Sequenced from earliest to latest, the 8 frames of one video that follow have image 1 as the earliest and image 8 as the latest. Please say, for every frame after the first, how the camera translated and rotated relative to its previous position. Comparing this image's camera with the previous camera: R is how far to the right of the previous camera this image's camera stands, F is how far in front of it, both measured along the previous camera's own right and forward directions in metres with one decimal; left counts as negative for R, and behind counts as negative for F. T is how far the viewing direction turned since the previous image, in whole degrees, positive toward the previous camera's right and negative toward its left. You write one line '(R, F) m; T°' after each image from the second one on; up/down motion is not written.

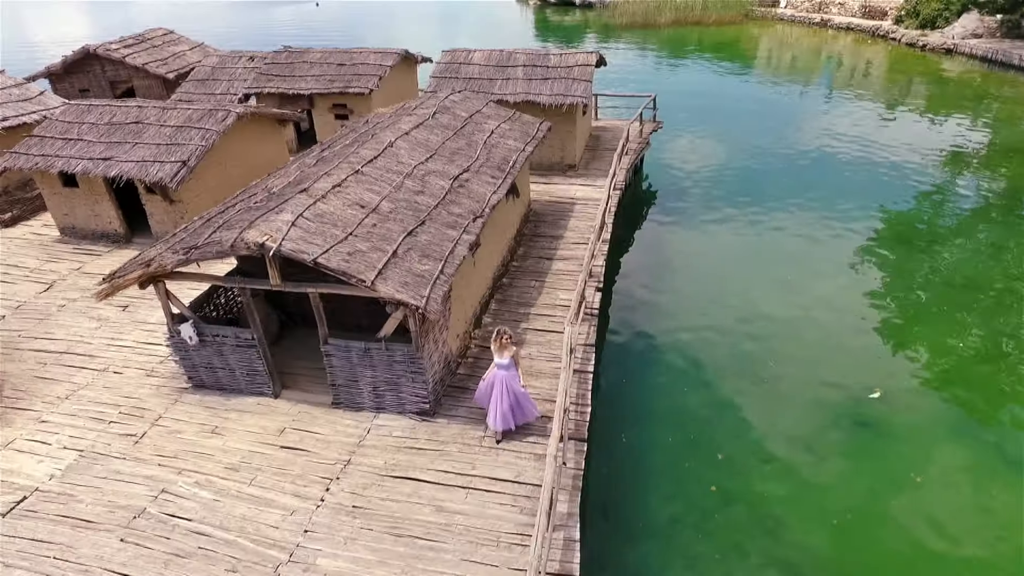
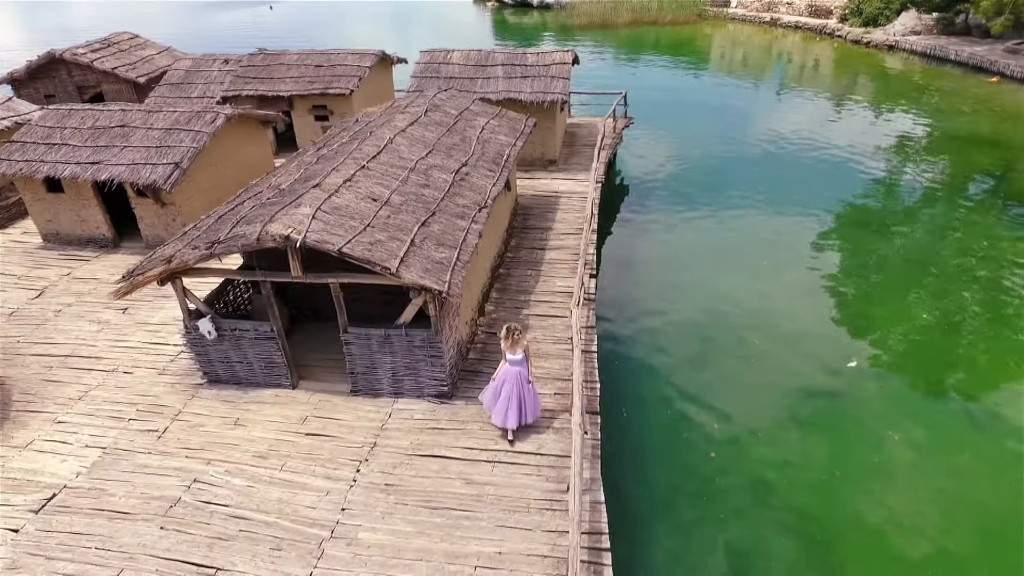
(-0.8, -0.5) m; +4°
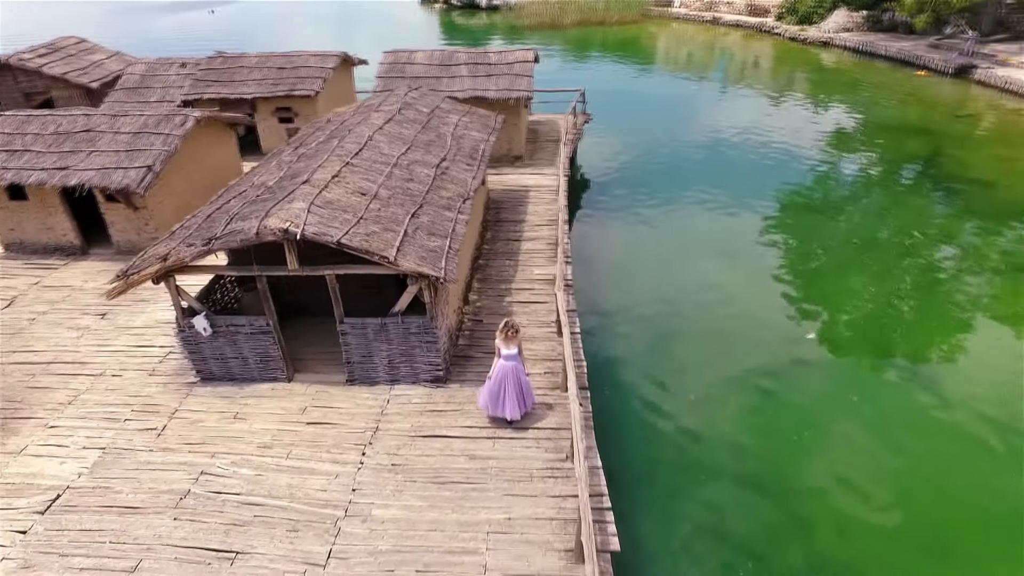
(-0.6, -0.4) m; +4°
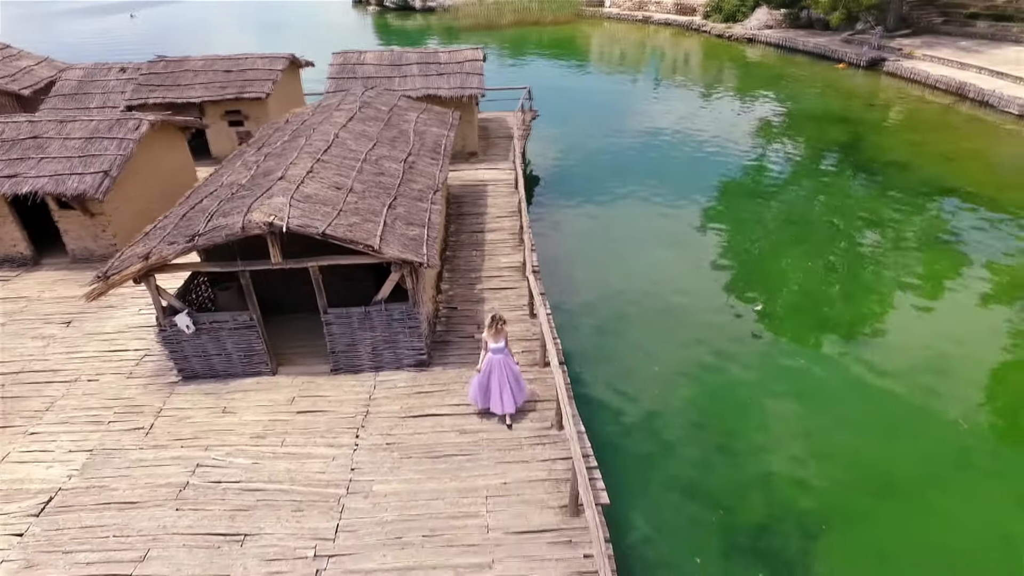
(-0.5, -0.5) m; +5°
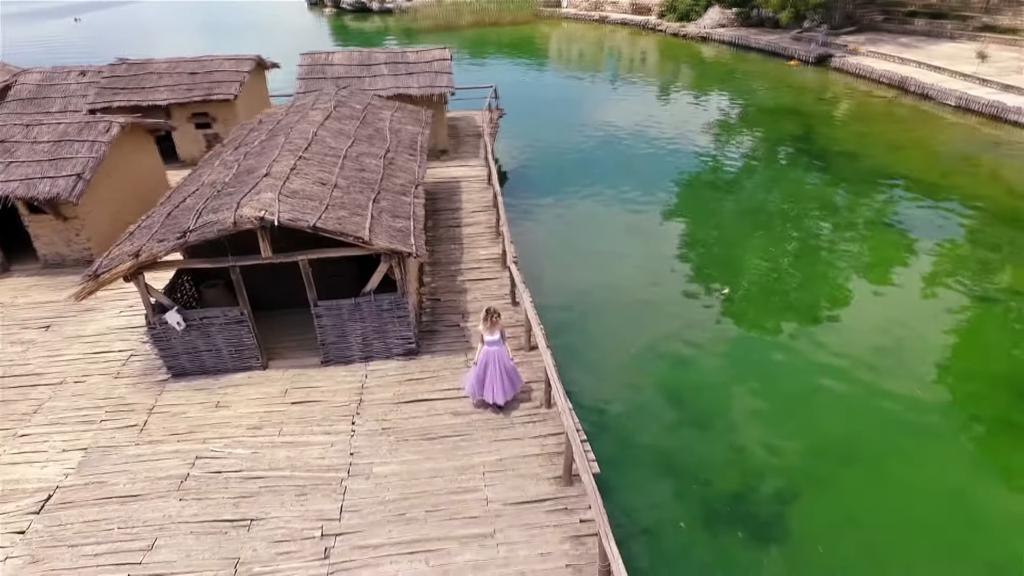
(-0.4, -0.4) m; +3°
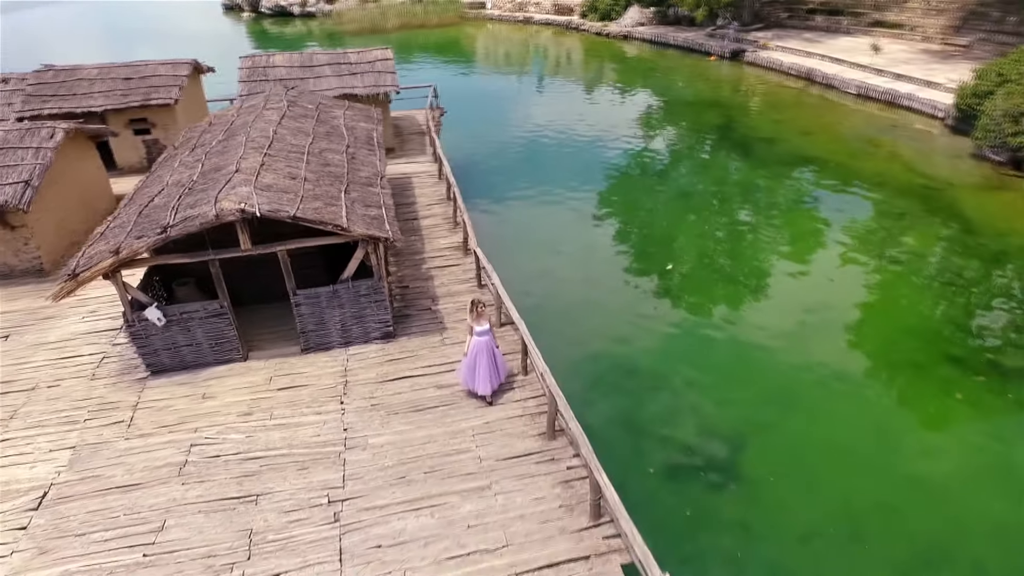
(-0.6, -0.7) m; +6°
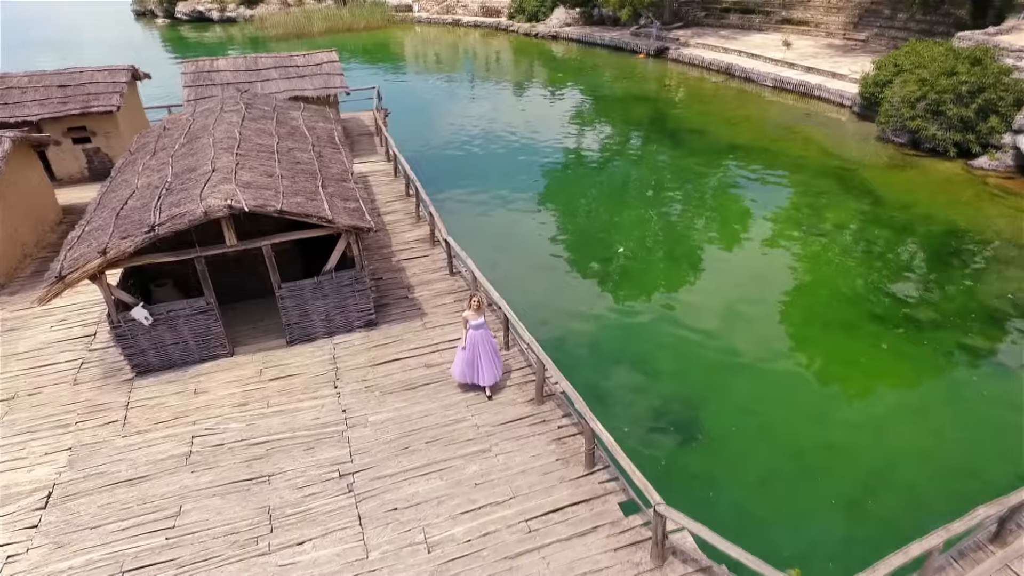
(-0.8, -0.7) m; +6°
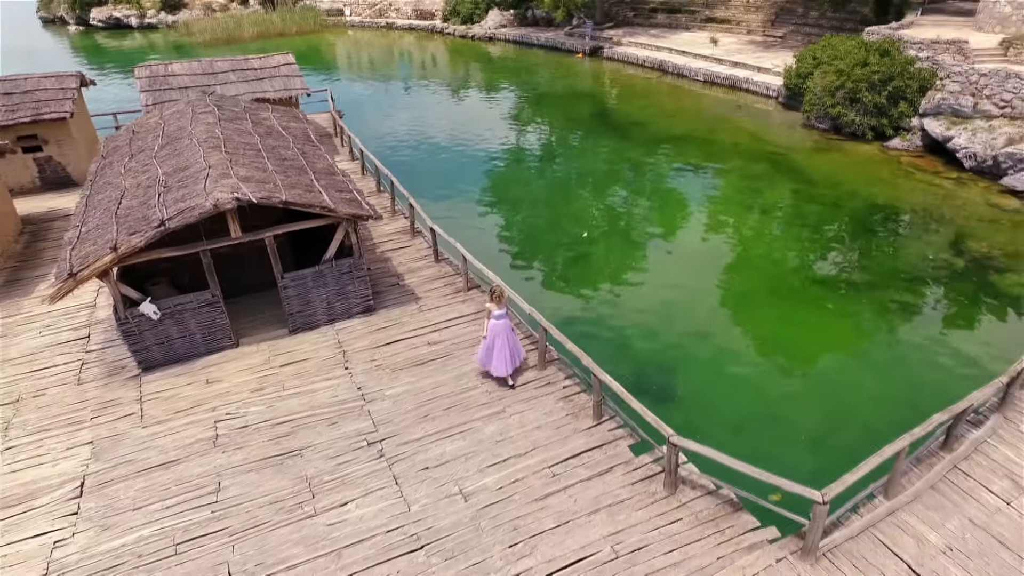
(-1.0, -0.7) m; +6°
